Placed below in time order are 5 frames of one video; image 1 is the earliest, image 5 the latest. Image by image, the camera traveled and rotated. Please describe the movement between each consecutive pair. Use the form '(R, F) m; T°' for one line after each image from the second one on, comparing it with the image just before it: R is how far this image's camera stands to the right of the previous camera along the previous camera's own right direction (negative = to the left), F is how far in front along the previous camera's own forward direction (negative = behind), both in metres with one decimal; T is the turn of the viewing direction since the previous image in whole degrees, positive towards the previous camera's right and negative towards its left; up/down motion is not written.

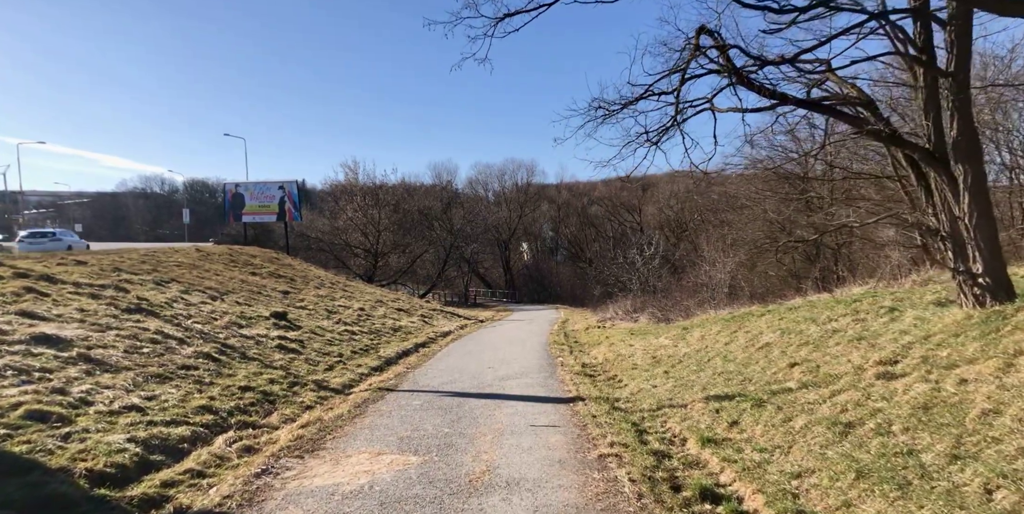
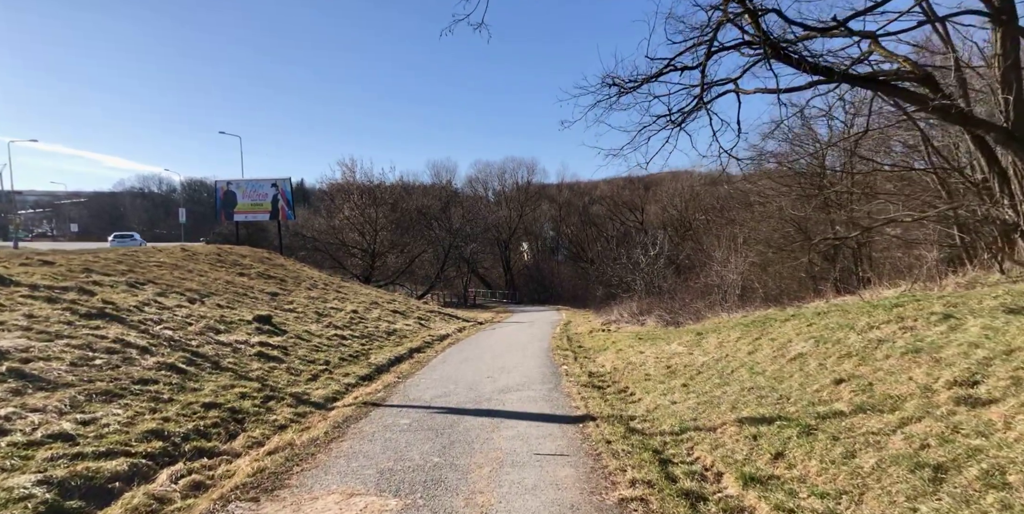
(0.0, +1.0) m; 0°
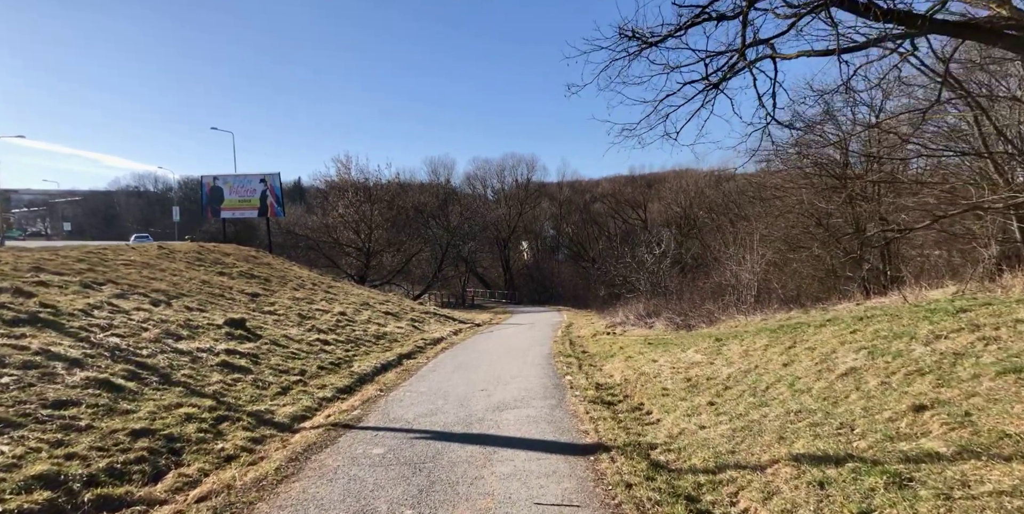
(0.0, +1.3) m; 0°
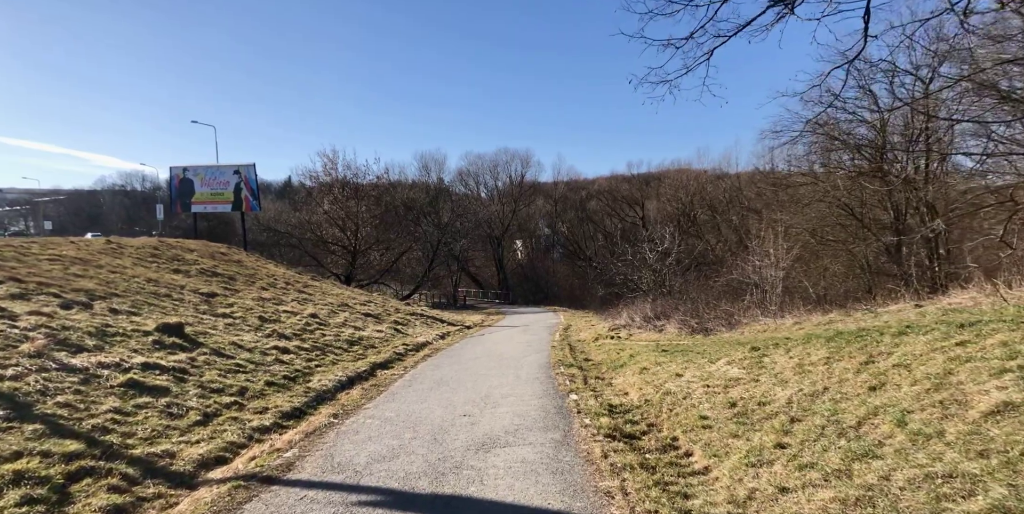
(0.0, +2.3) m; +1°
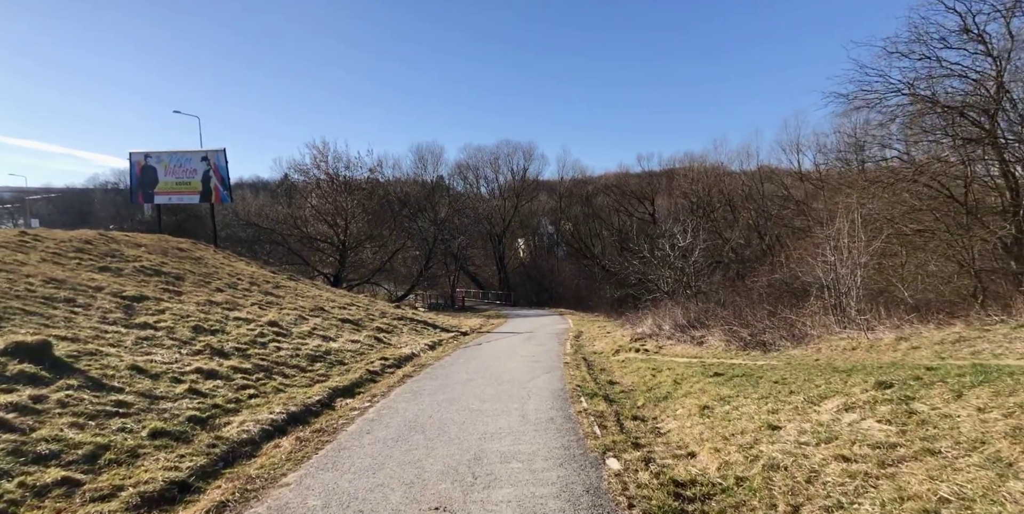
(0.0, +3.4) m; 0°
